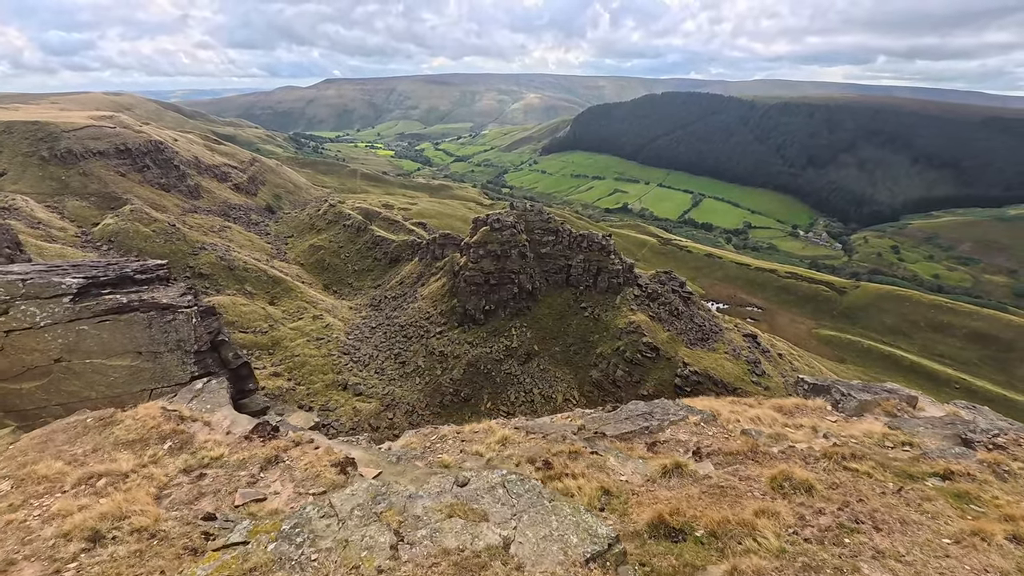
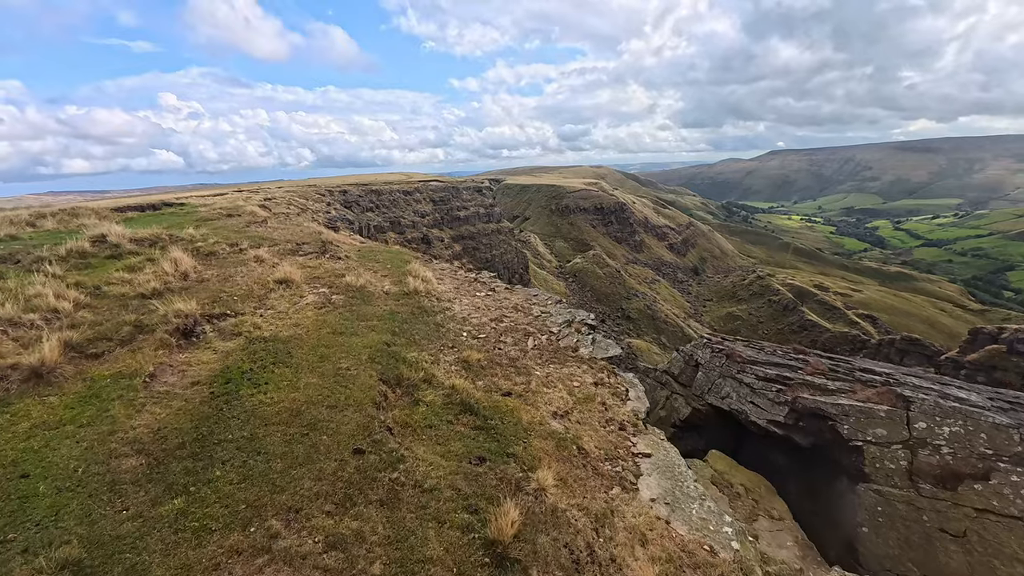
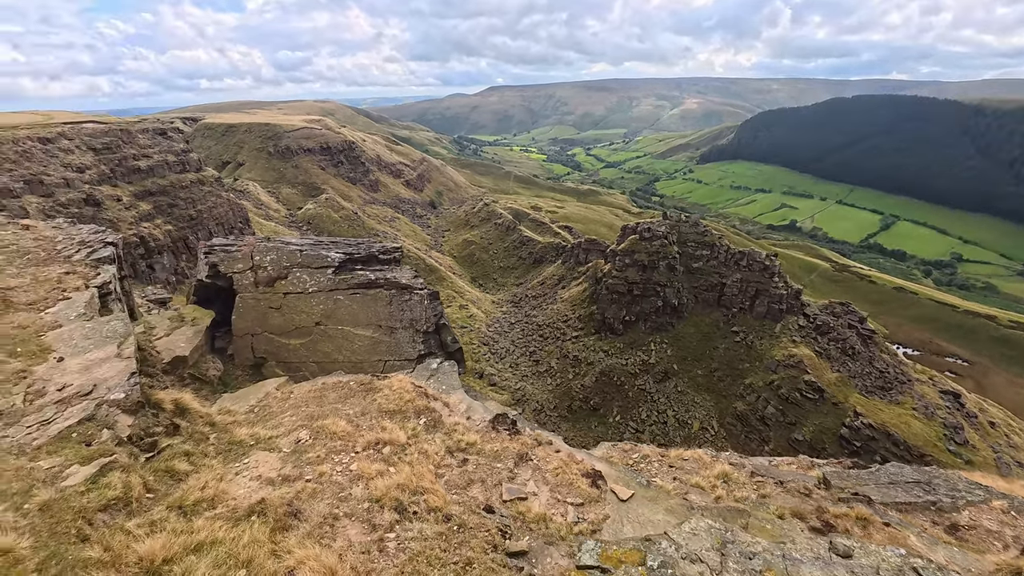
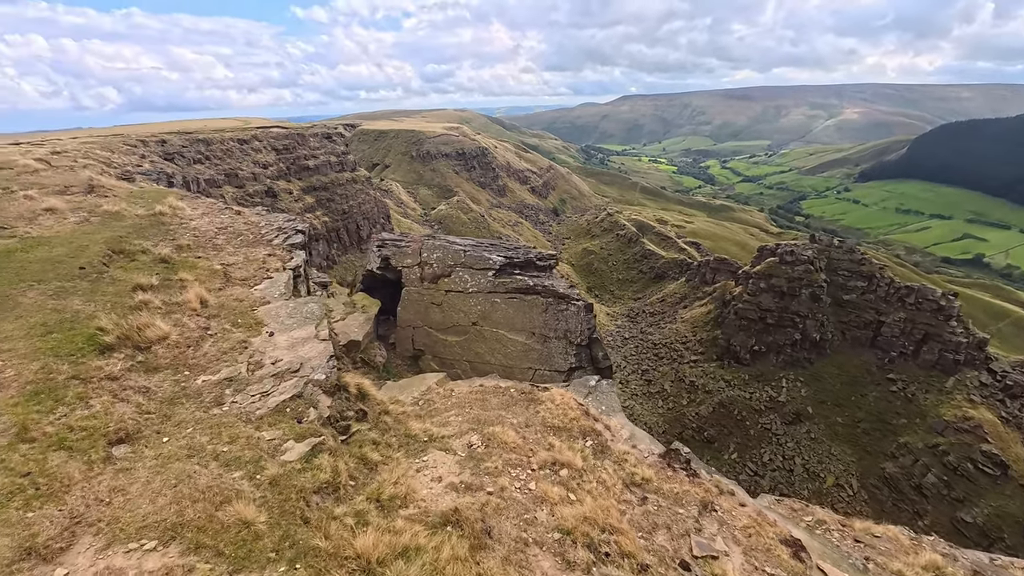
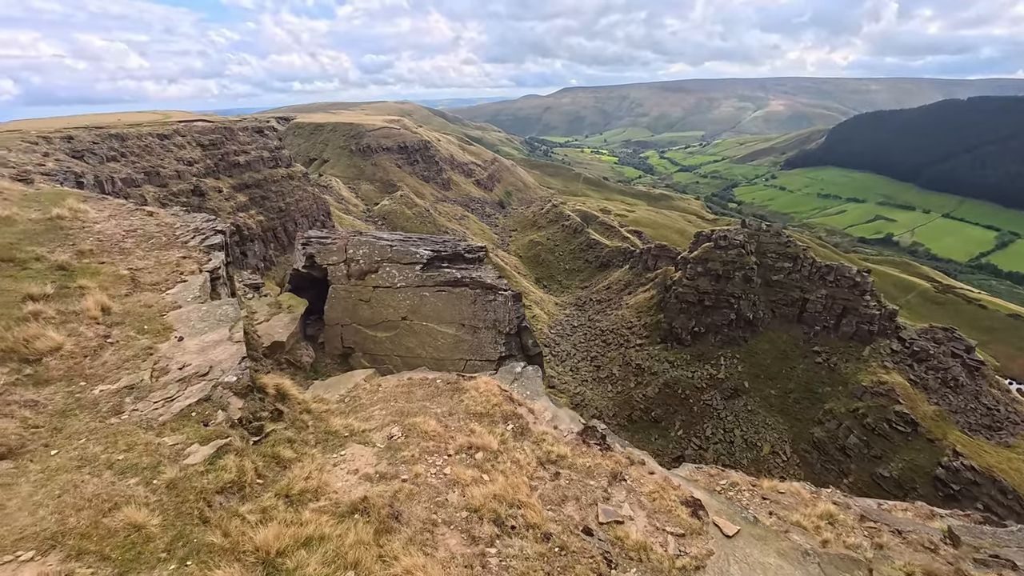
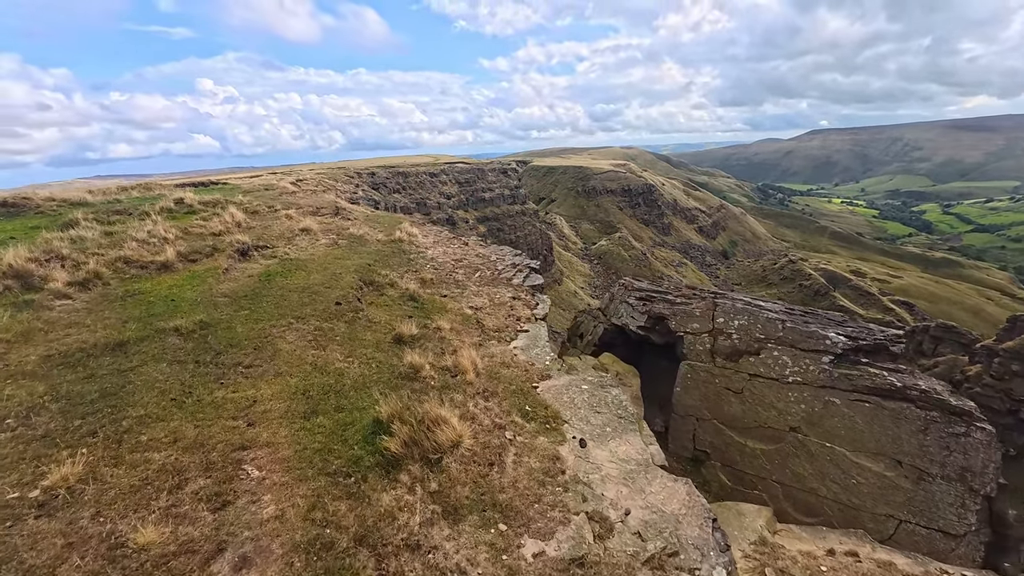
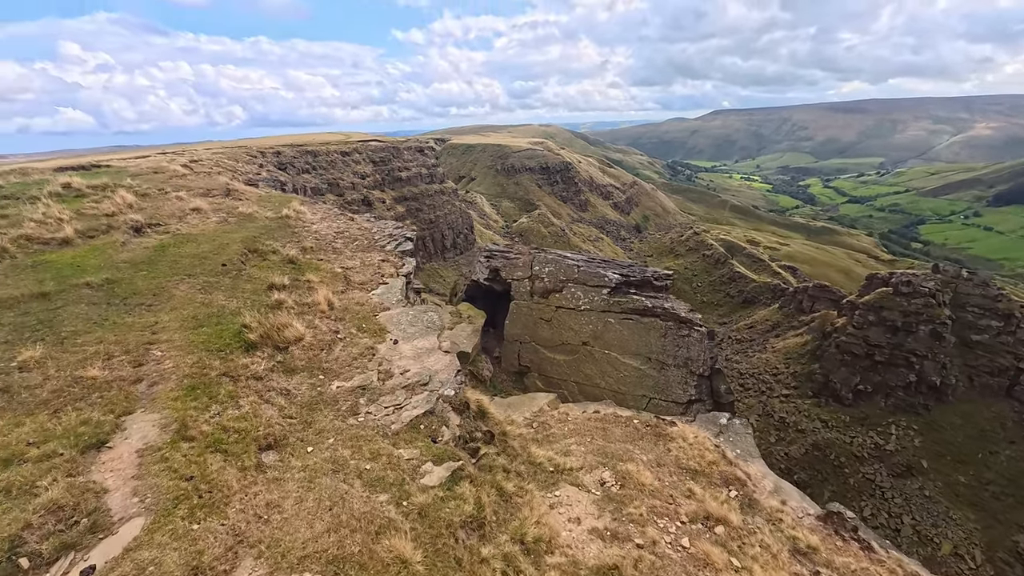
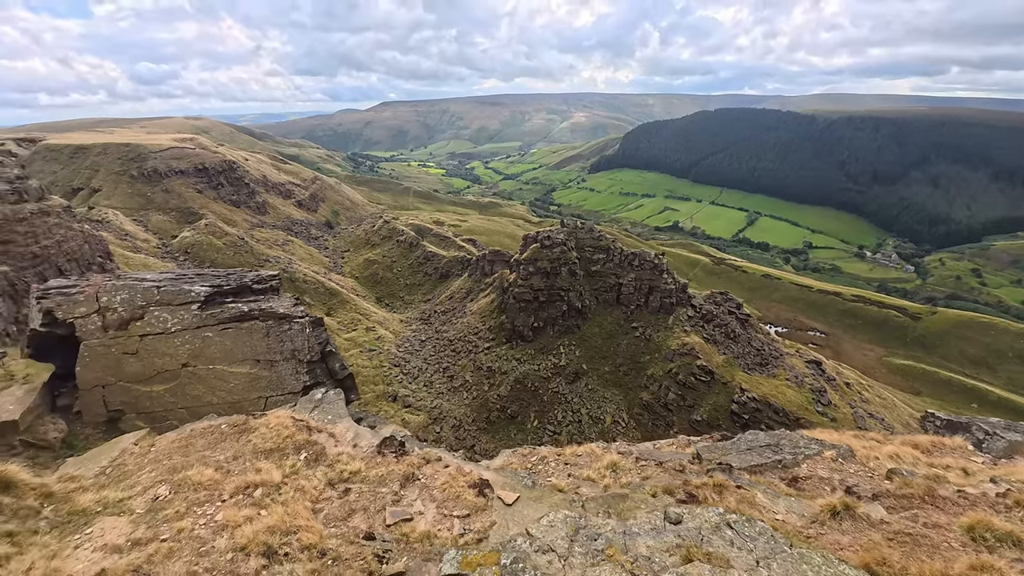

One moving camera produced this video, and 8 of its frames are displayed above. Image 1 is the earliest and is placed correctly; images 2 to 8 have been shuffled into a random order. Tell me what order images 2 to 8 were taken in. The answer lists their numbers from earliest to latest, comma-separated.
8, 3, 5, 4, 7, 6, 2
